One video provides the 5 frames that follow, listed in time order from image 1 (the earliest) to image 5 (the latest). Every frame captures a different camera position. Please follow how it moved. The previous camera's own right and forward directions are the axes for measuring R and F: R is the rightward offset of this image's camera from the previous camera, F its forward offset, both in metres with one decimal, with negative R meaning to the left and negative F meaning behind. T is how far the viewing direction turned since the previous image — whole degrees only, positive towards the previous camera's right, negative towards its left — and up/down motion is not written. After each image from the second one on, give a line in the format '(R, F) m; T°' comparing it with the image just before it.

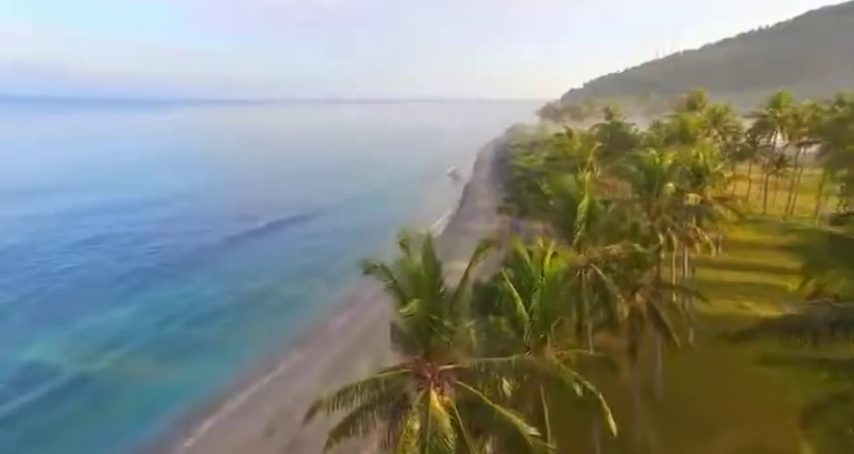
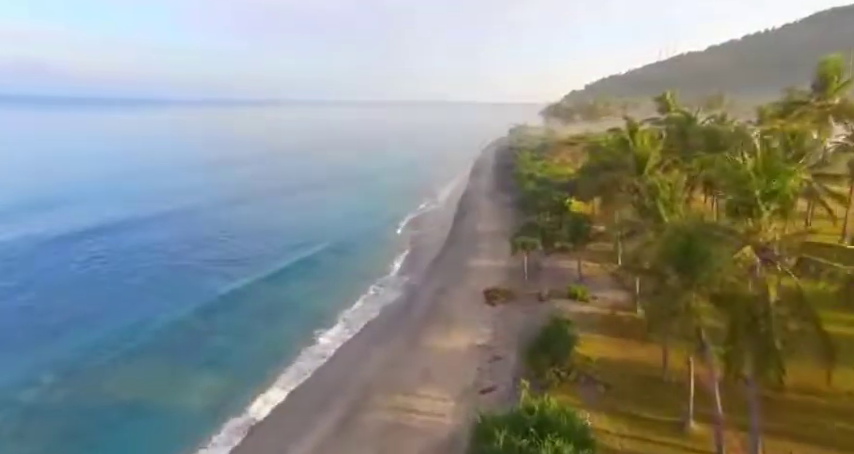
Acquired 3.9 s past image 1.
(+1.1, +12.2) m; 0°
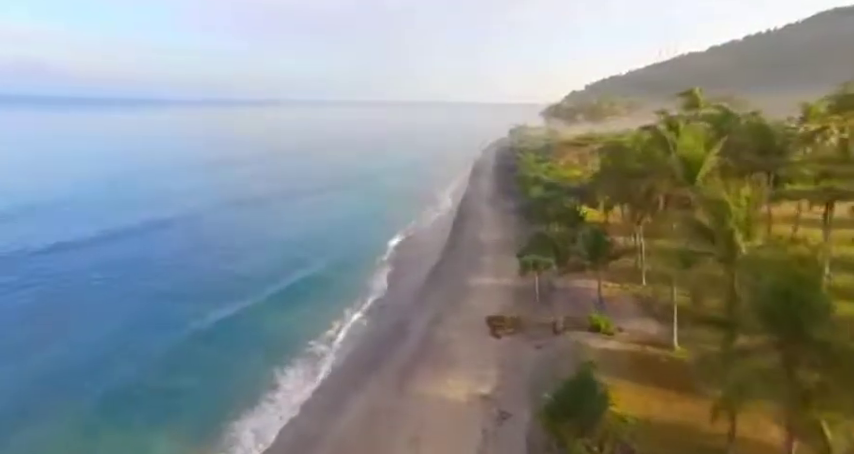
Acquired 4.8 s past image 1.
(+0.3, +3.7) m; 0°
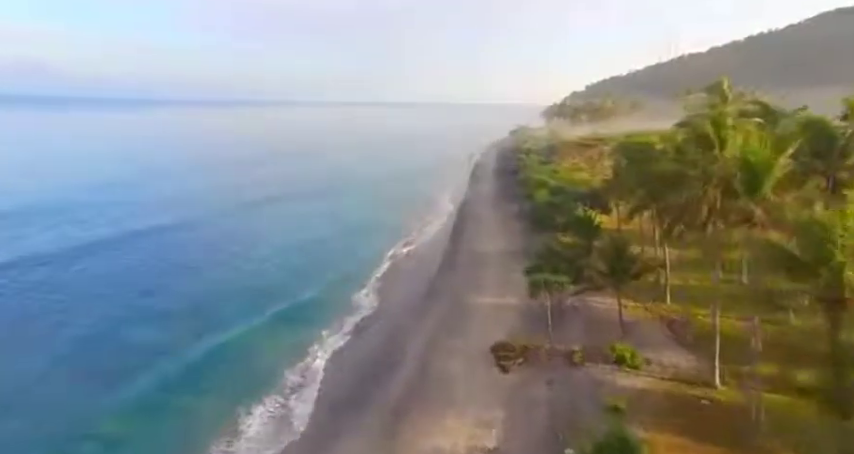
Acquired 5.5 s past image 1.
(+0.2, +2.7) m; 0°
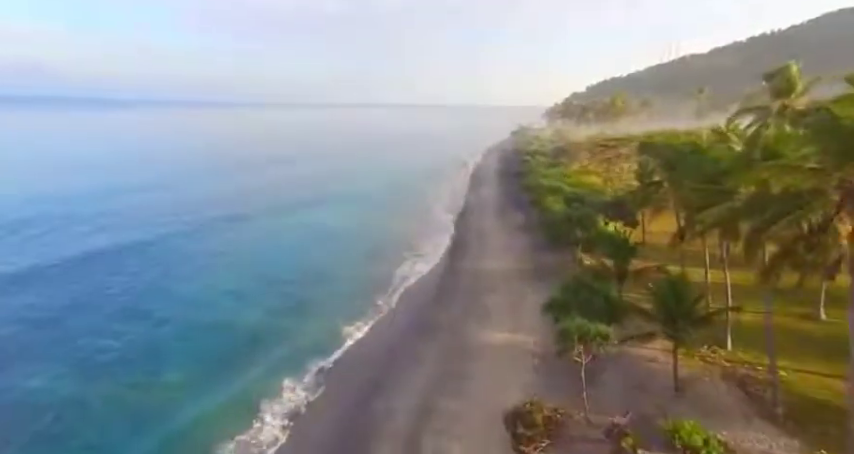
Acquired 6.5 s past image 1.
(+0.2, +4.6) m; 0°
